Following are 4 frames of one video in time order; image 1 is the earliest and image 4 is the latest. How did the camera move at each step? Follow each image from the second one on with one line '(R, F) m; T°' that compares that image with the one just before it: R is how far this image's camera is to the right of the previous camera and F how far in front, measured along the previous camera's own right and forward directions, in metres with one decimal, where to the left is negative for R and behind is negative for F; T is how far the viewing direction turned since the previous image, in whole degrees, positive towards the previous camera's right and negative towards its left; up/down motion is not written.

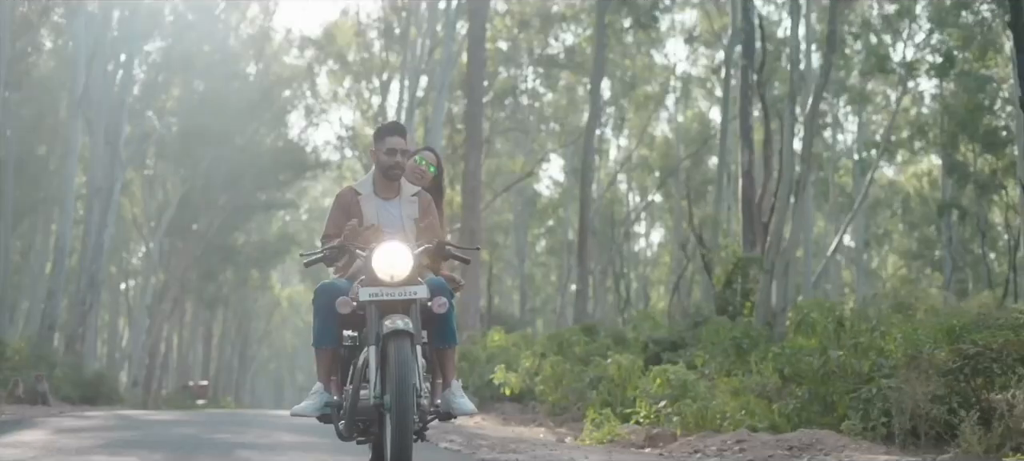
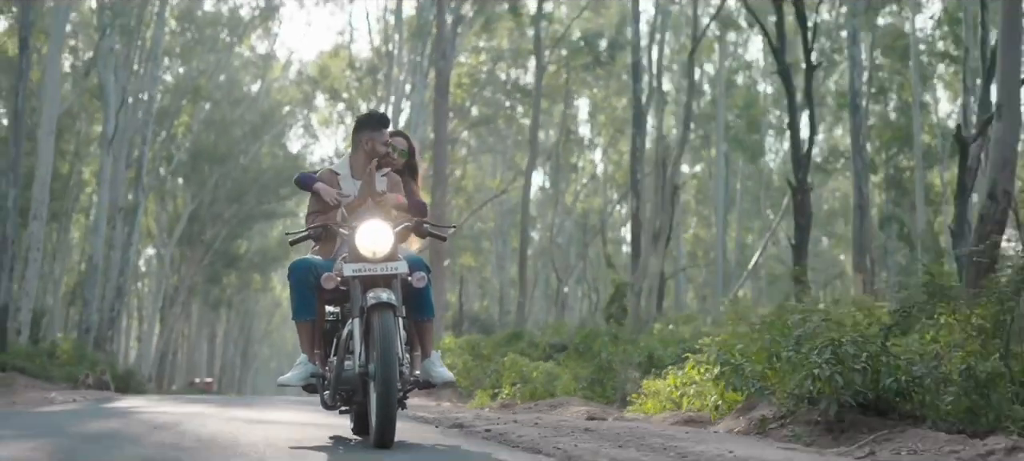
(+0.9, -4.4) m; 0°
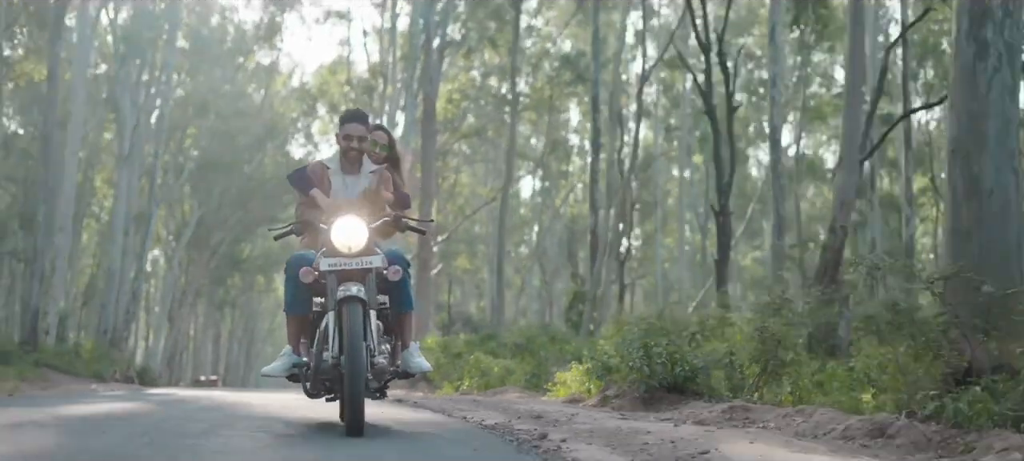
(+0.5, -2.5) m; 0°
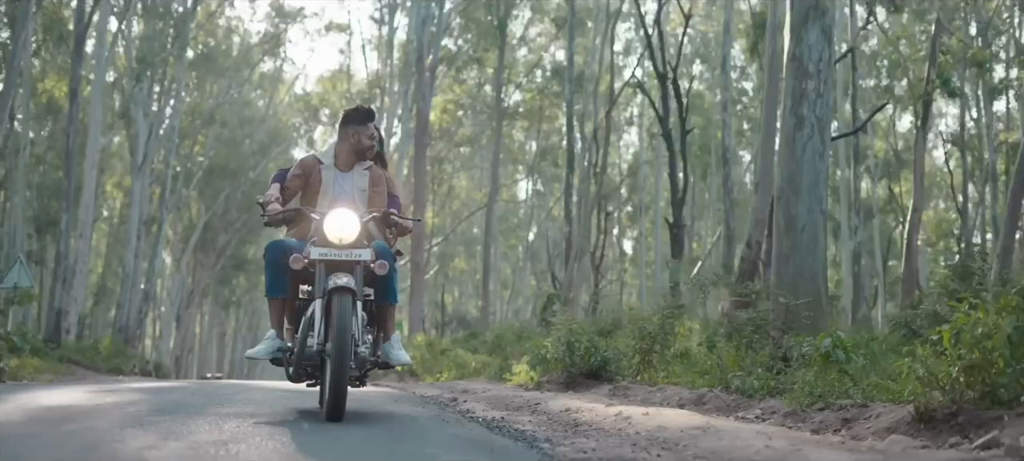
(+0.4, -2.1) m; 0°
